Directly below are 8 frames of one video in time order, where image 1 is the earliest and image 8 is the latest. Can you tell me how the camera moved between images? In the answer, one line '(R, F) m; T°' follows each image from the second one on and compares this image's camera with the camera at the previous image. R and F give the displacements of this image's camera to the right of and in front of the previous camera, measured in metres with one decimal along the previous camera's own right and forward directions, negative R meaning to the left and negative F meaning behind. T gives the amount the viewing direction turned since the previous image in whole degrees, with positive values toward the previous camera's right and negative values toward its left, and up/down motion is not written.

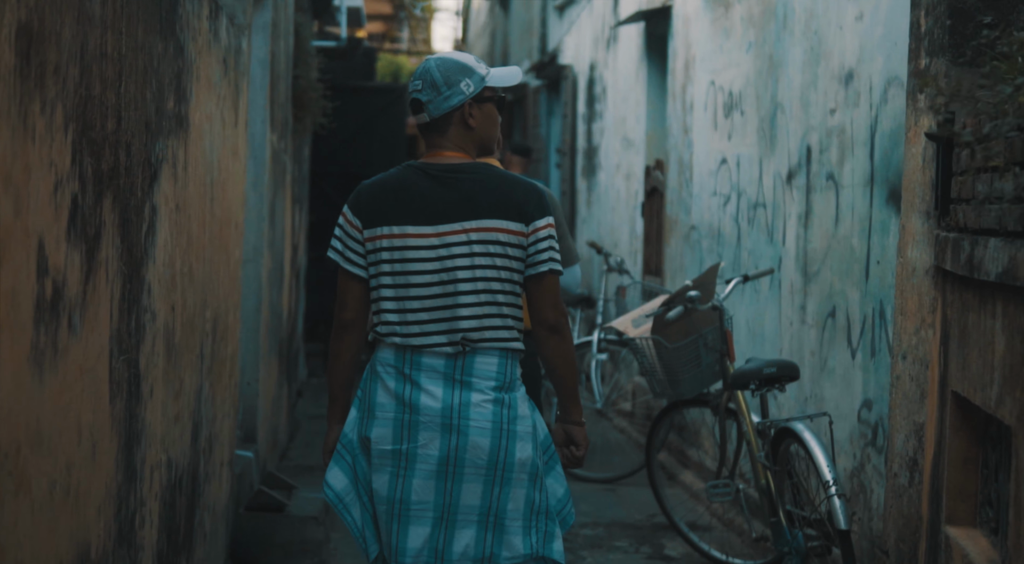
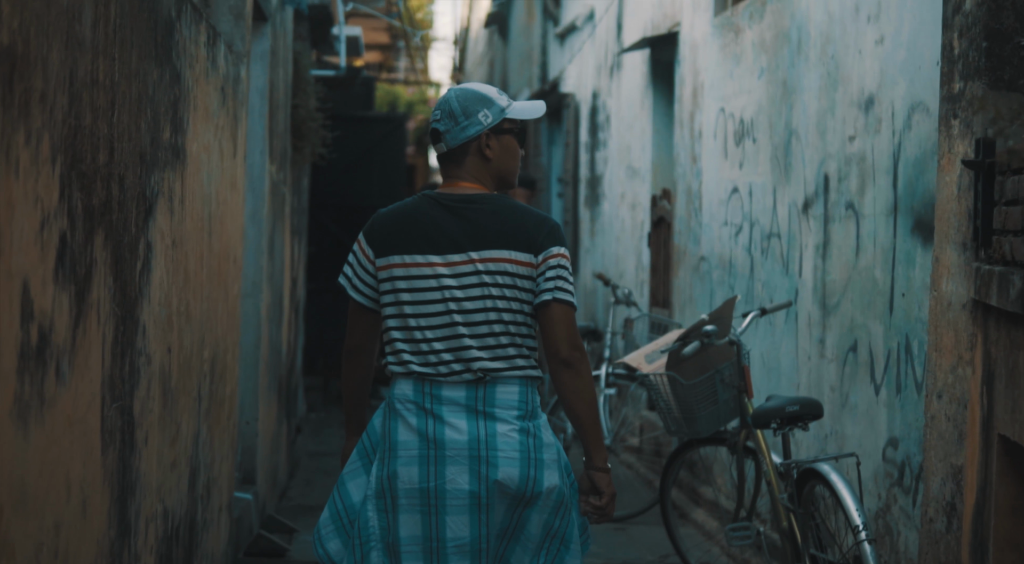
(-0.1, +0.2) m; 0°
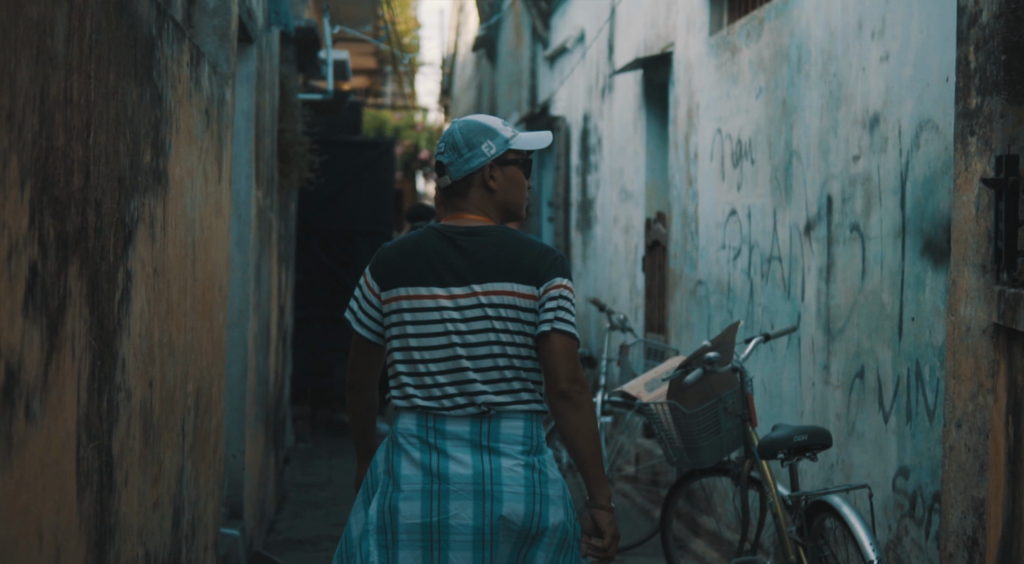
(0.0, +0.2) m; +1°
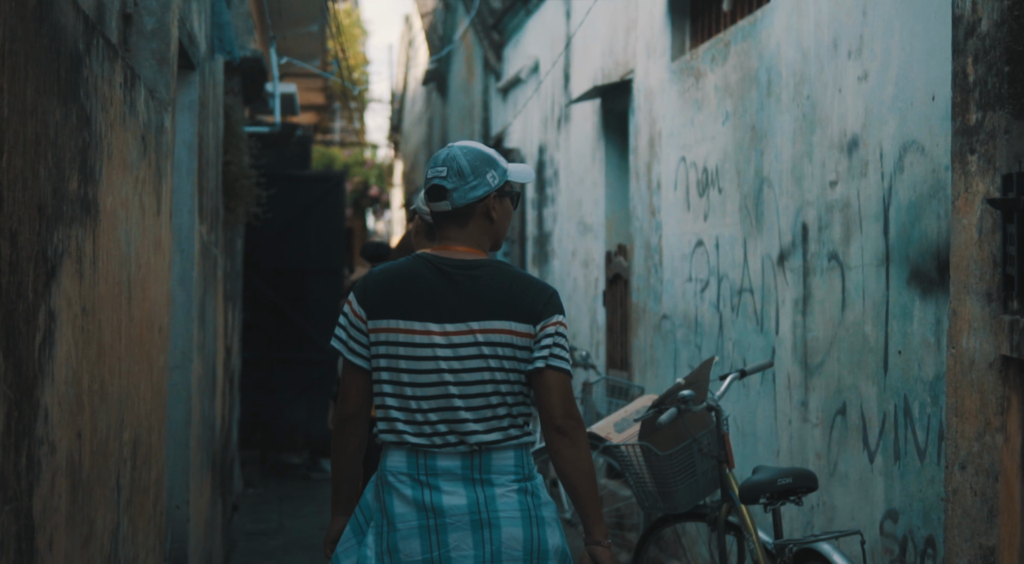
(0.0, +0.3) m; +2°
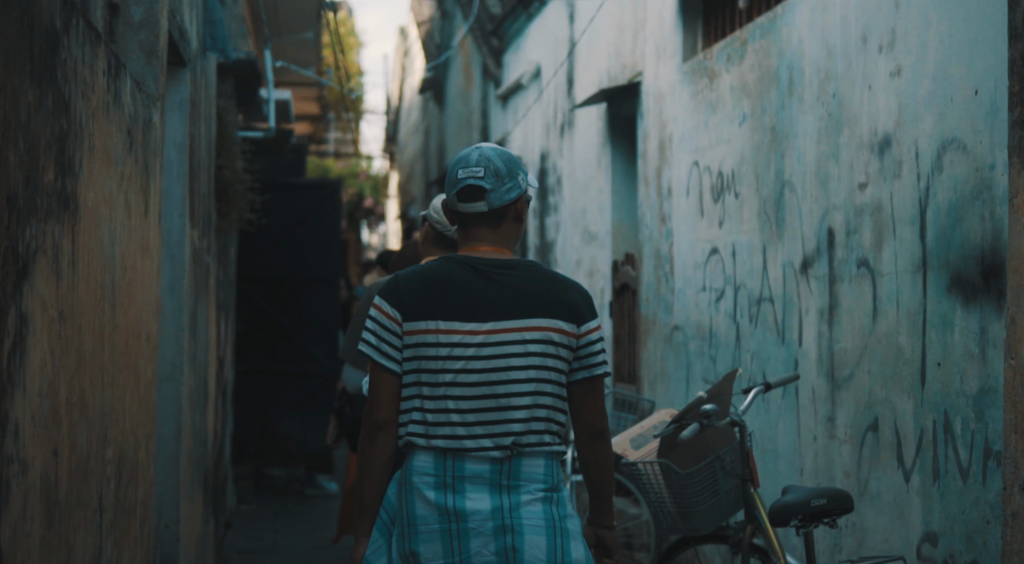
(-0.1, +0.3) m; 0°
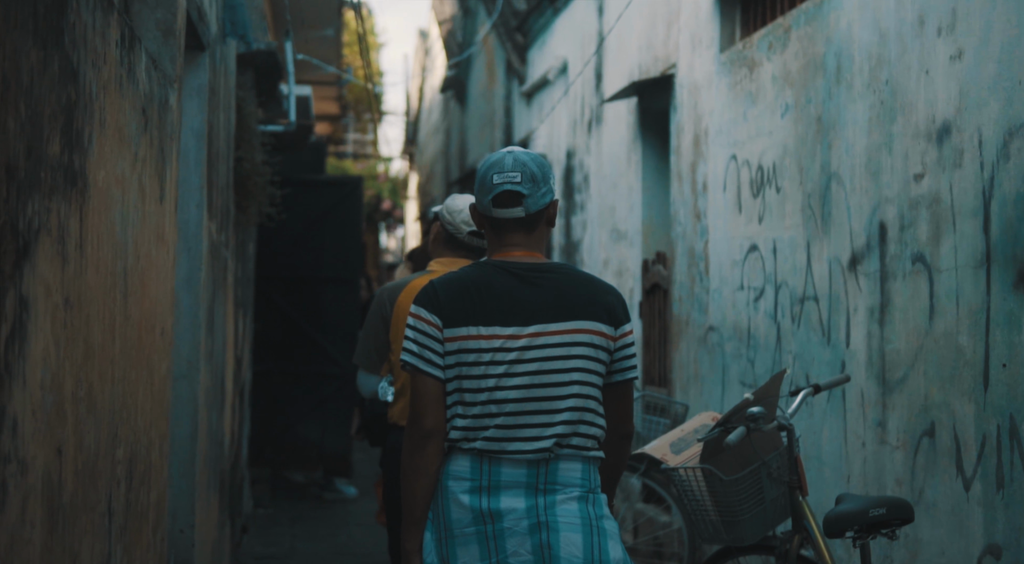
(-0.1, +0.3) m; -1°
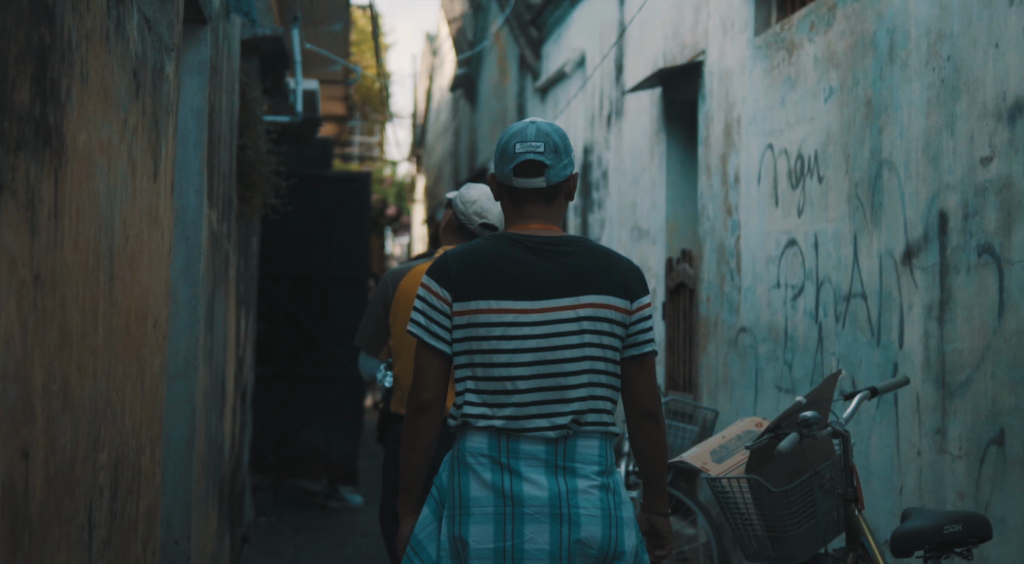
(-0.1, +0.4) m; 0°
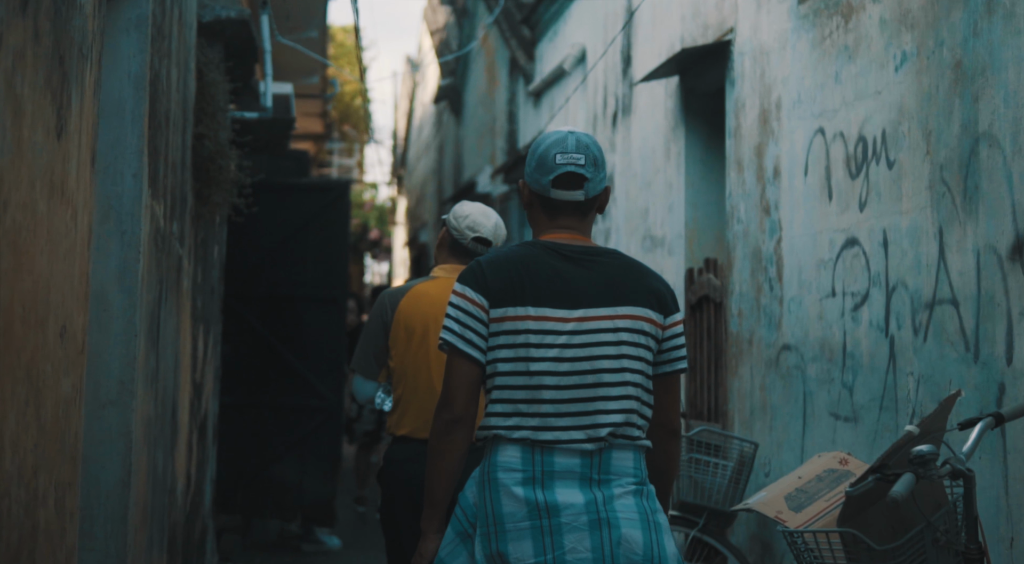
(-0.1, +1.0) m; +1°
